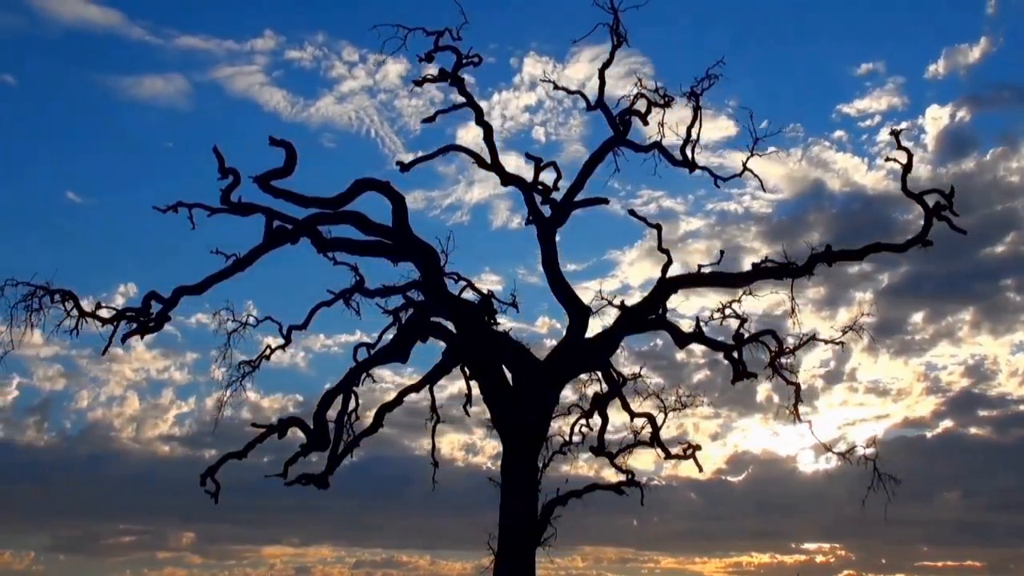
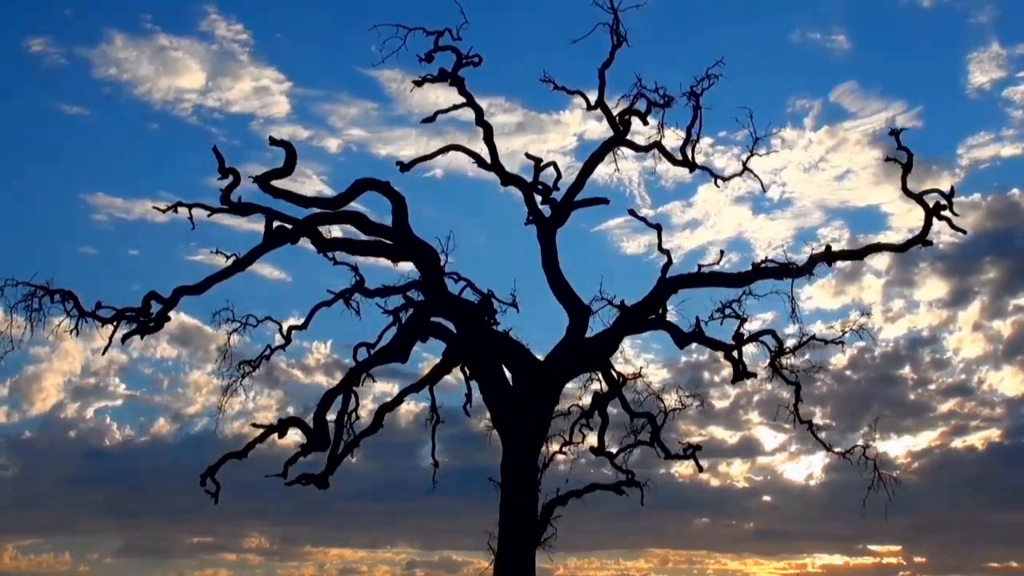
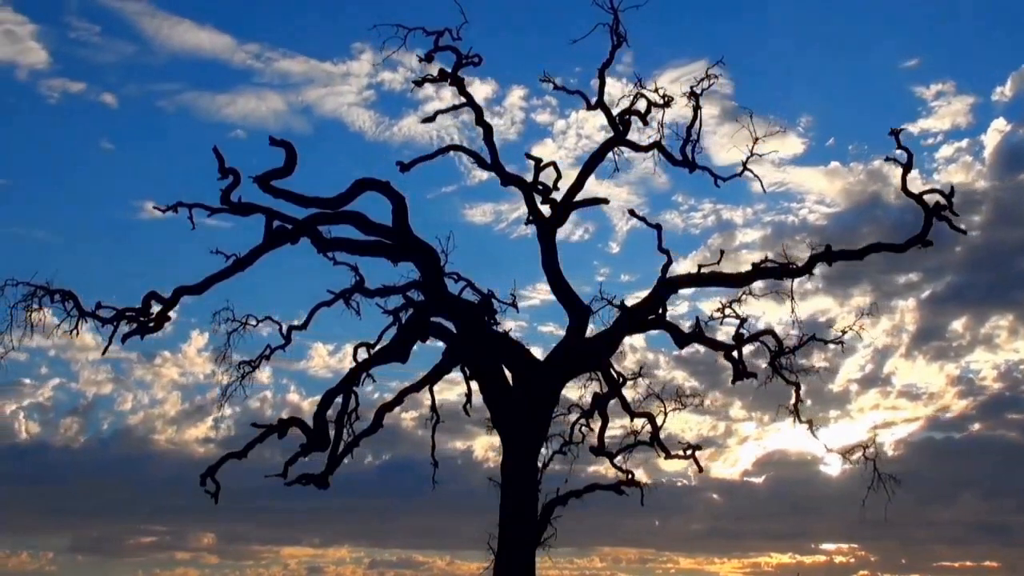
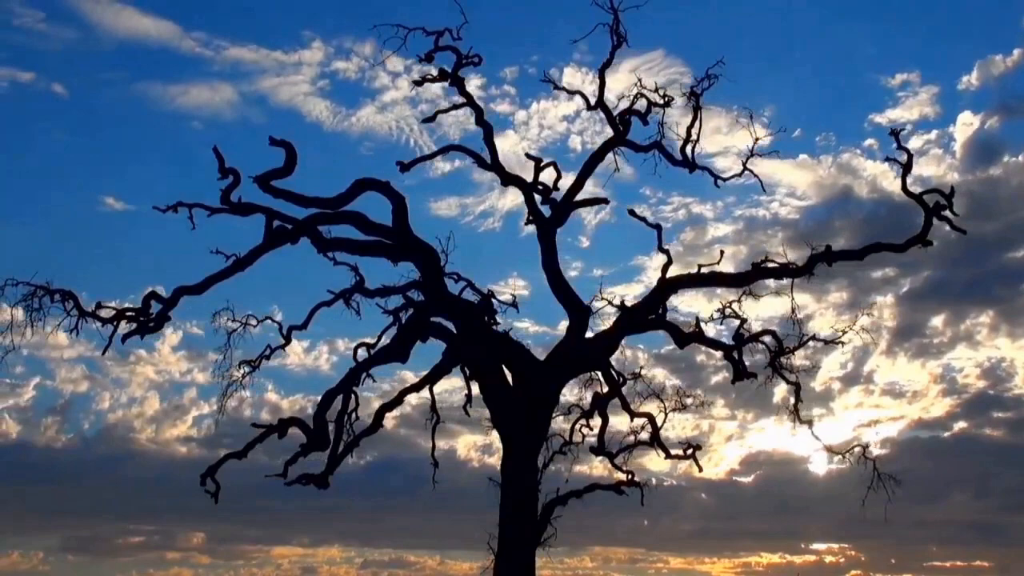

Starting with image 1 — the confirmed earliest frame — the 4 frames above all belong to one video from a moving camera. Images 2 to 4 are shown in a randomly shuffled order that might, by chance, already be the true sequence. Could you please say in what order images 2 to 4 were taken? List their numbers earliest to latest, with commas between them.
4, 3, 2
